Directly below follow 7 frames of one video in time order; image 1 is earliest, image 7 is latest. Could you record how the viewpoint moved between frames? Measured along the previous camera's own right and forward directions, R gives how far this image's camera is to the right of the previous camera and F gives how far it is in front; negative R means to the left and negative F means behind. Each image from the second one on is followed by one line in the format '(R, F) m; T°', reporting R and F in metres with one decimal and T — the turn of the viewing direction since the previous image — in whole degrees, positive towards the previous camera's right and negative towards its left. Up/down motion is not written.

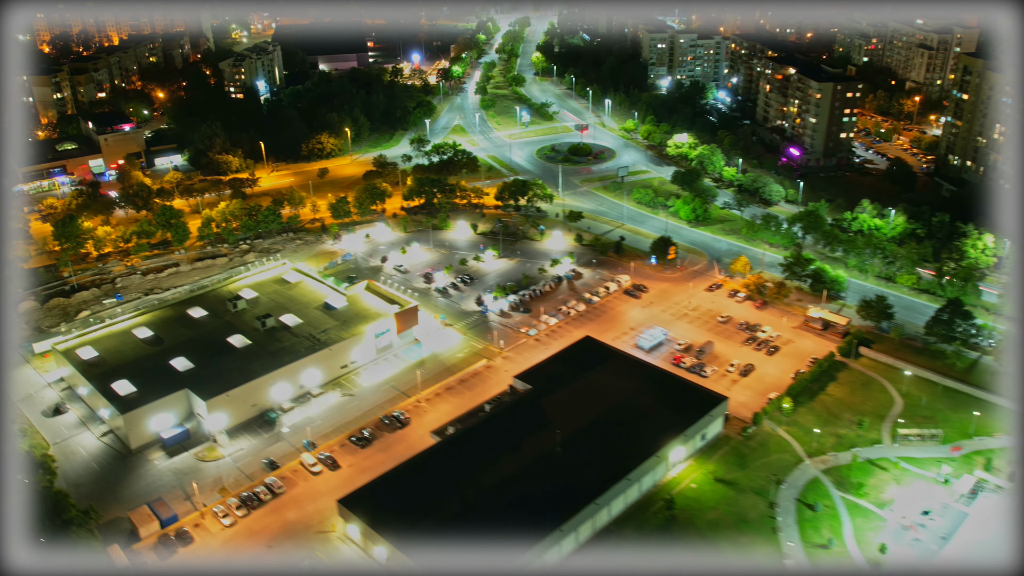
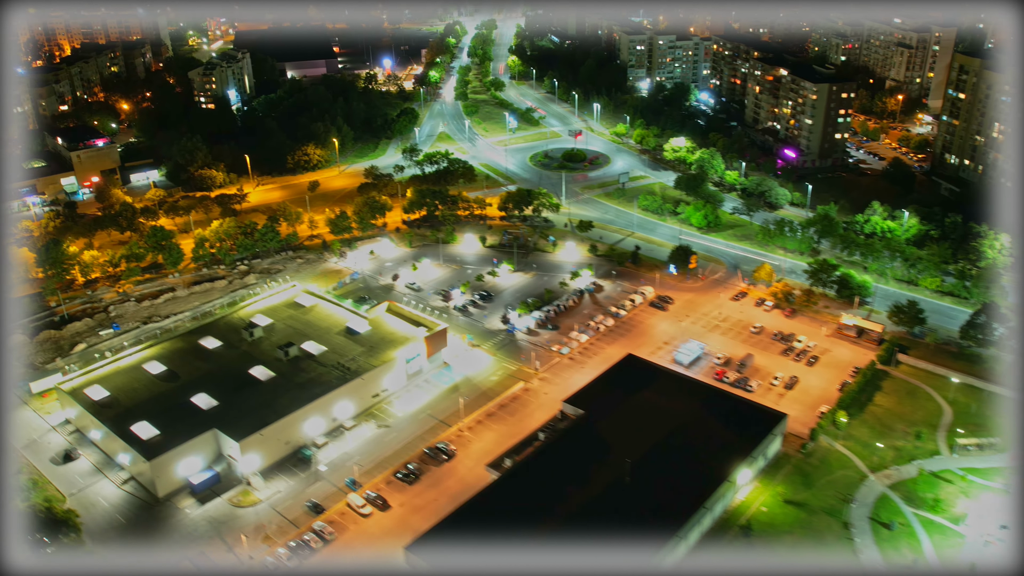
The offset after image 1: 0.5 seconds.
(-5.6, +2.6) m; +4°
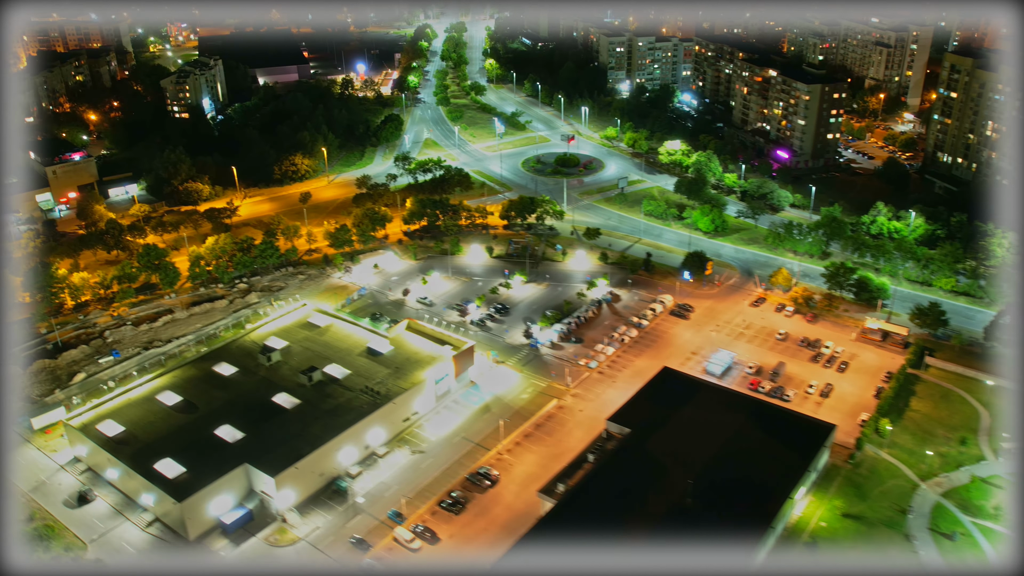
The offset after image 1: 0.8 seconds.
(-4.7, +1.9) m; +3°
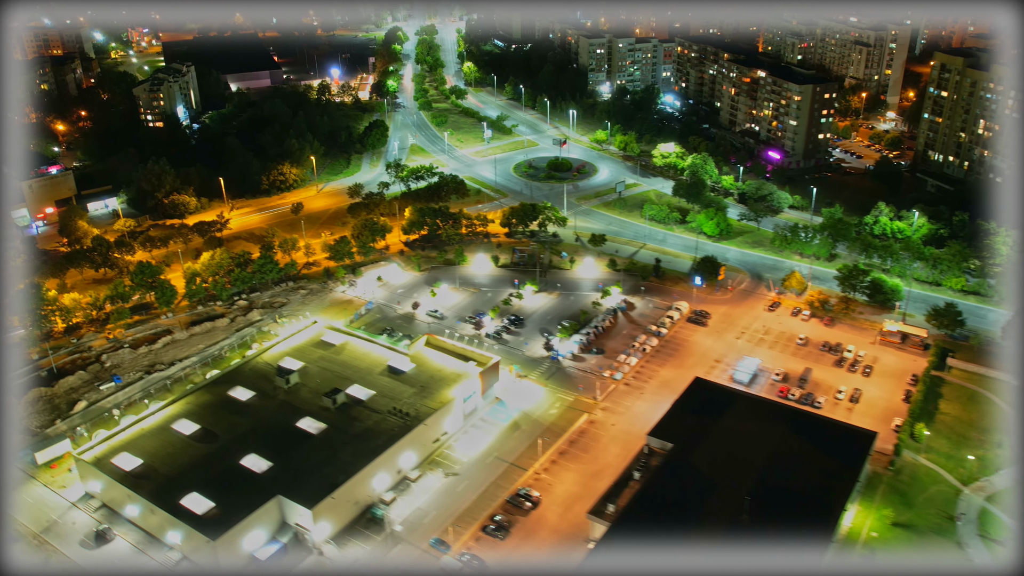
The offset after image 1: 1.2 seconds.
(-4.1, +1.6) m; +3°
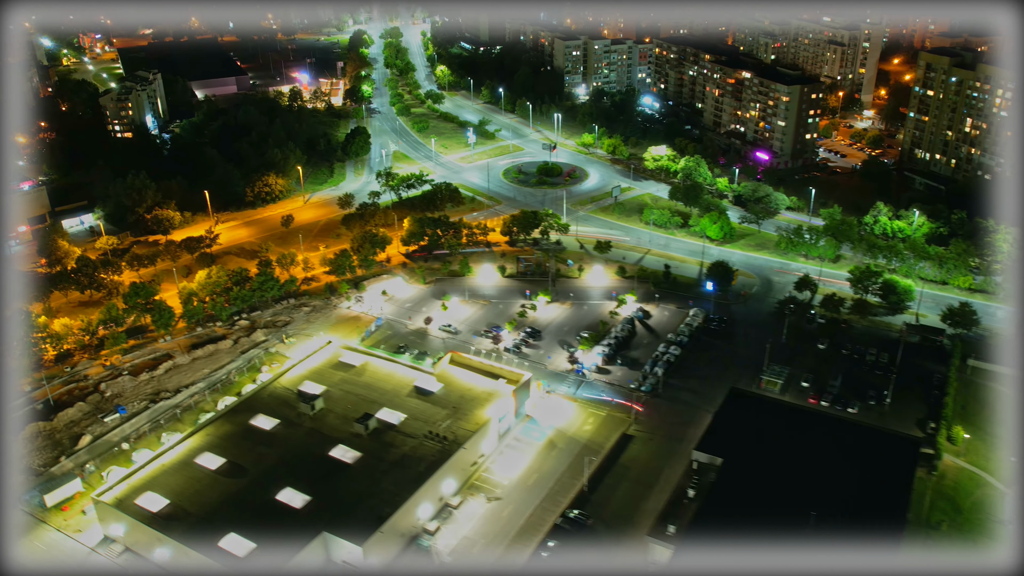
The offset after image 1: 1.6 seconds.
(-4.7, +1.8) m; +4°
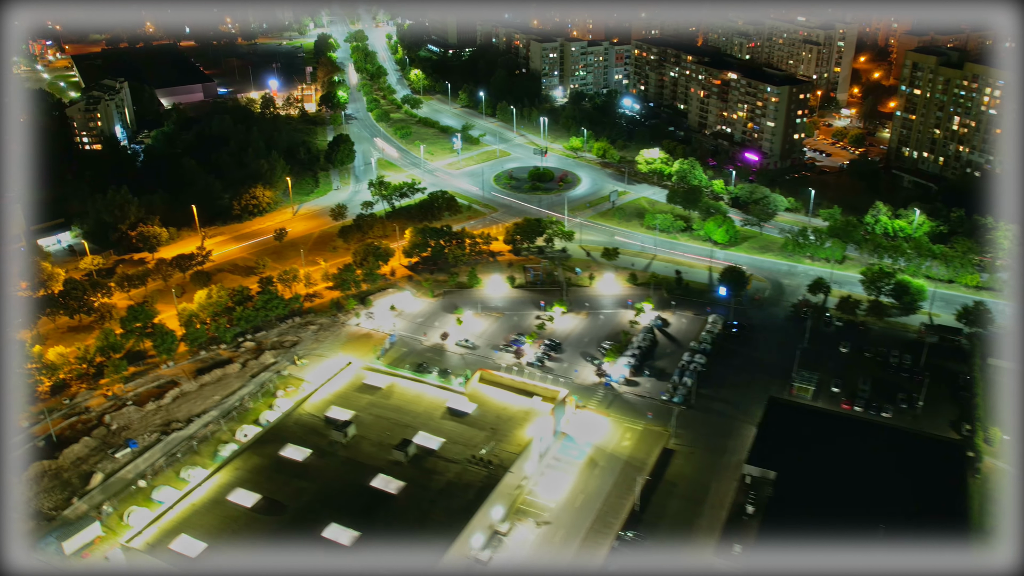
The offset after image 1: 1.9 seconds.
(-4.6, +1.8) m; +4°
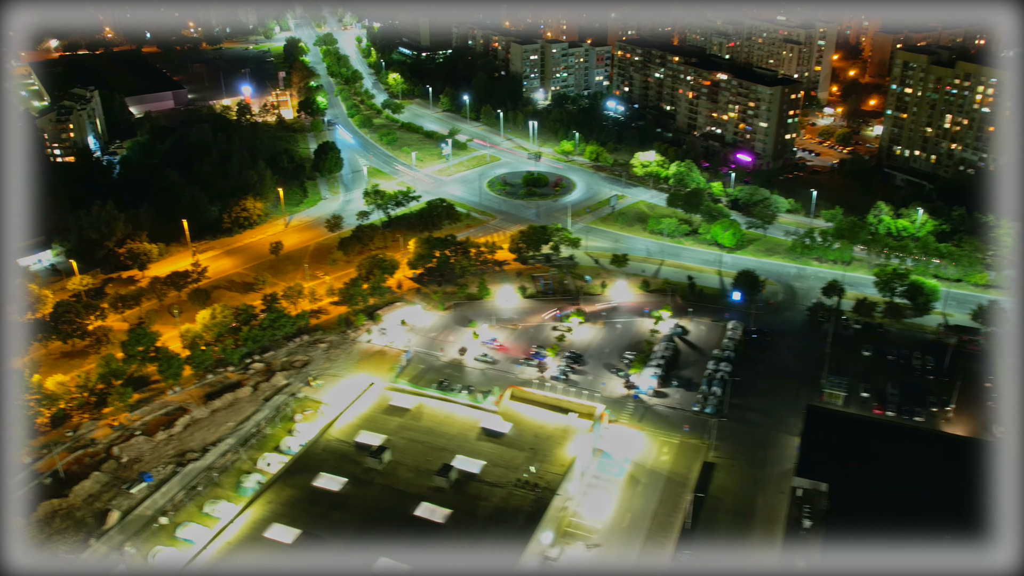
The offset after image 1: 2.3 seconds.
(-4.1, +1.7) m; +3°
